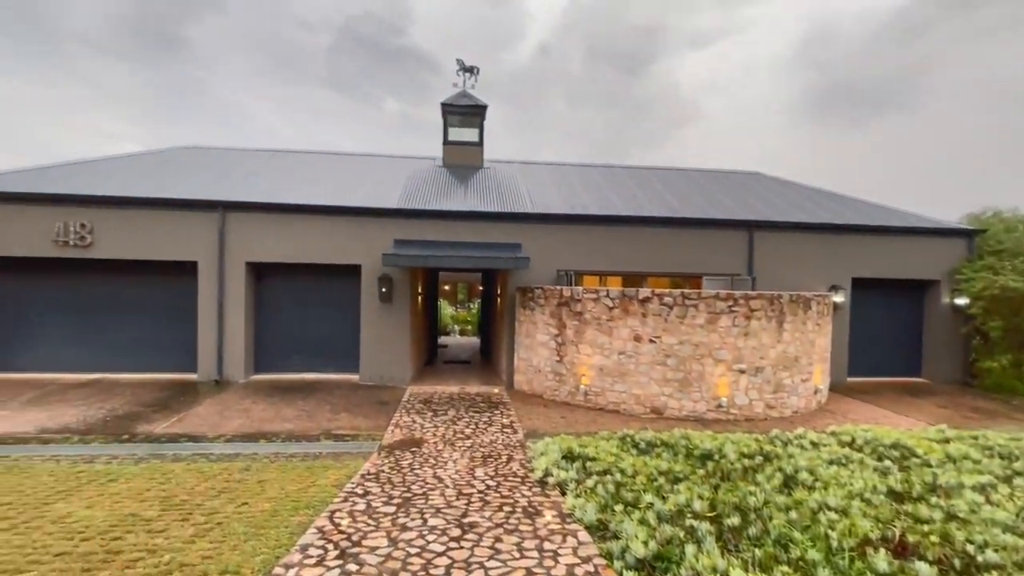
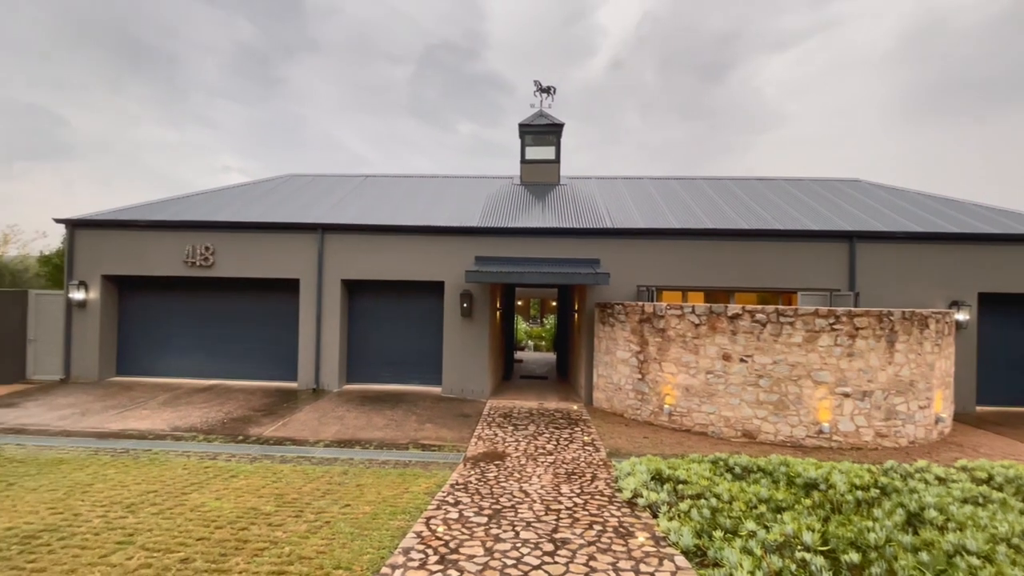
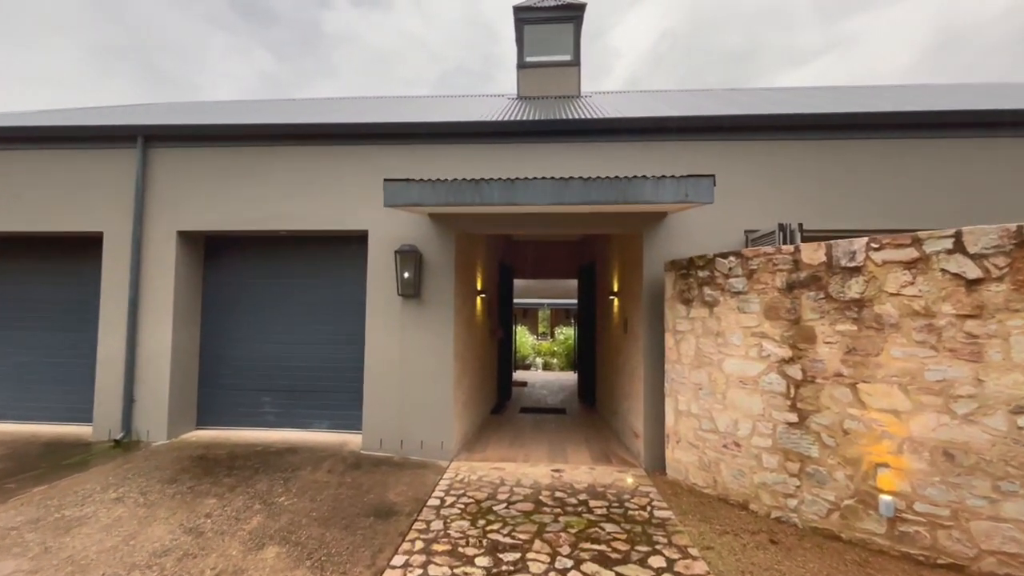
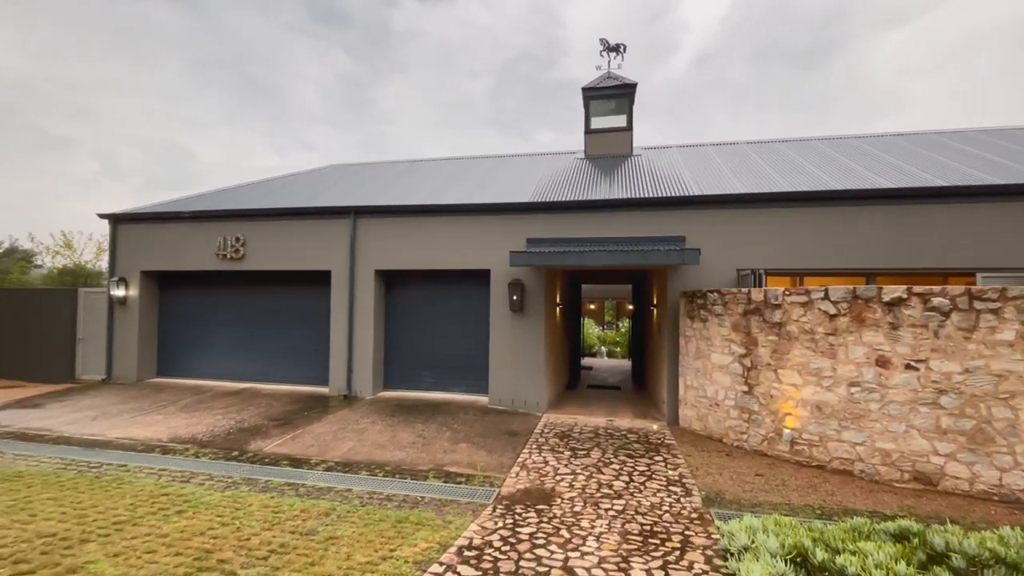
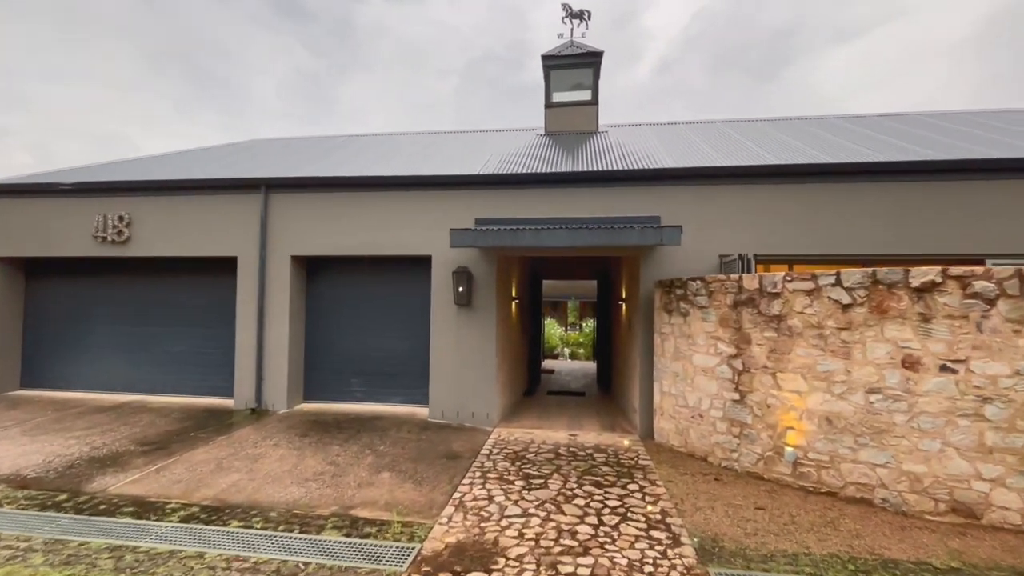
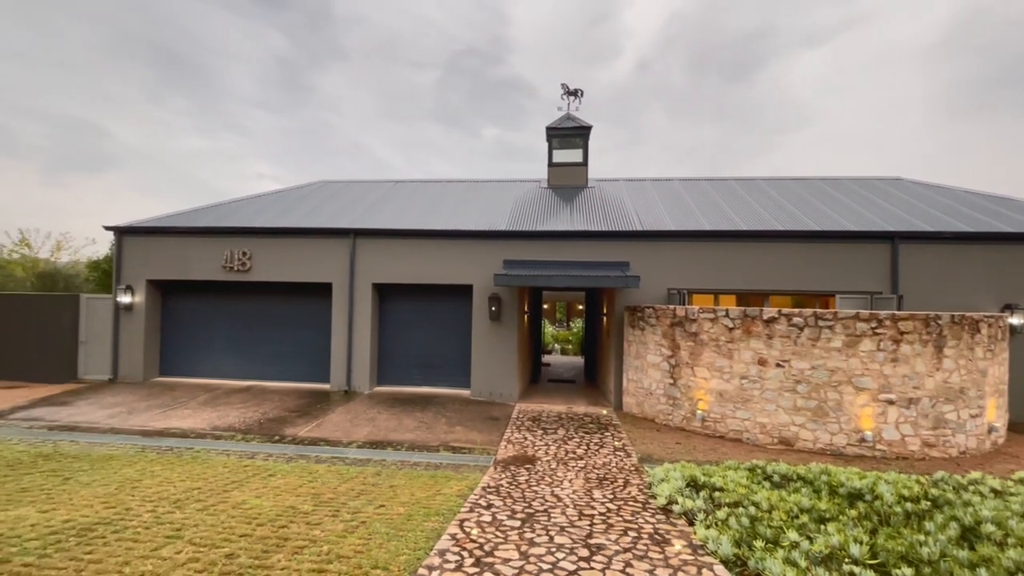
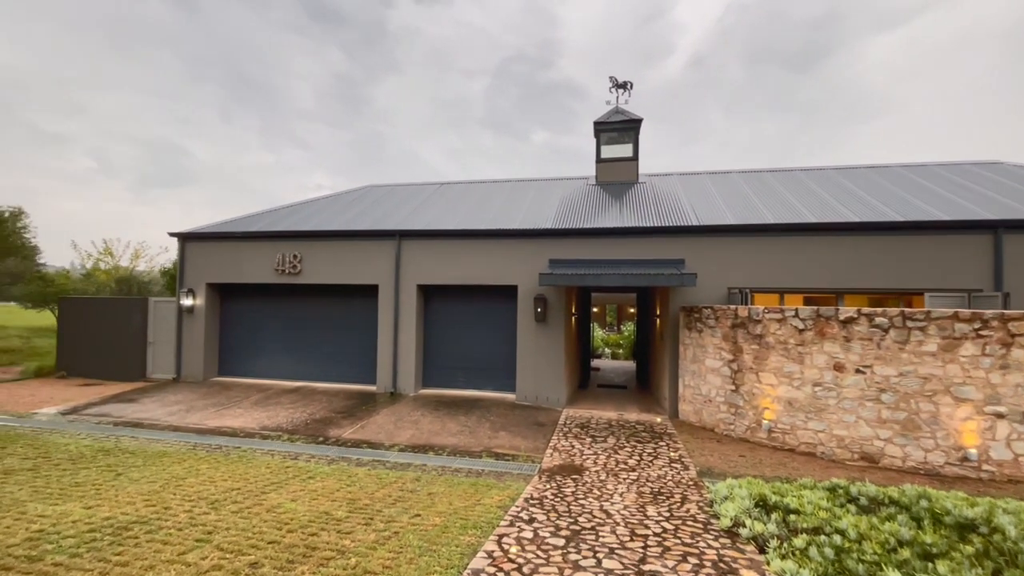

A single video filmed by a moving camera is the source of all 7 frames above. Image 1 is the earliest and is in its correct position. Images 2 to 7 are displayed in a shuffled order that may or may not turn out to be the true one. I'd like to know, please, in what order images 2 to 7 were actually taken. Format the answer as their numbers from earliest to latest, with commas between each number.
2, 6, 7, 4, 5, 3
